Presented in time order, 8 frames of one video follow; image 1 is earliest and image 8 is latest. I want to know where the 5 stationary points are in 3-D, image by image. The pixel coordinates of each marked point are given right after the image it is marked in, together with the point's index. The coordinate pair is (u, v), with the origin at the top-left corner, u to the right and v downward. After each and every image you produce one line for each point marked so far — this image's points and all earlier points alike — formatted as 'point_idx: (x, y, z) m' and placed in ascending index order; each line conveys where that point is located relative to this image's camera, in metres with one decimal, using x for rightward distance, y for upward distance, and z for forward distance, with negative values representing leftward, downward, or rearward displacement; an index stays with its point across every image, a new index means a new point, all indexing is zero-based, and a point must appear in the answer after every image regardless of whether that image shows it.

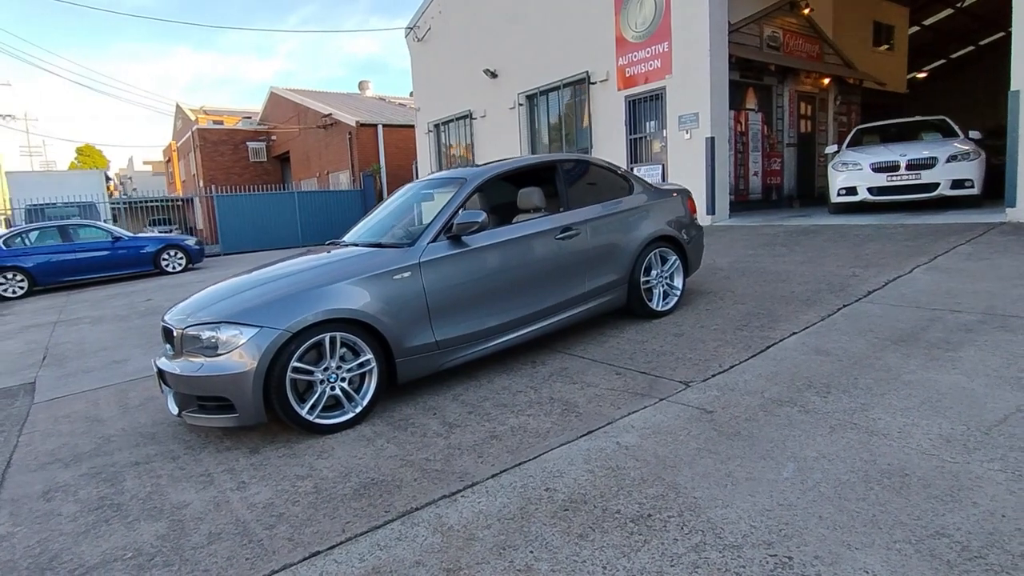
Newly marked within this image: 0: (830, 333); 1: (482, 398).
0: (+2.4, -0.3, +4.4) m
1: (-0.2, -0.8, +4.0) m
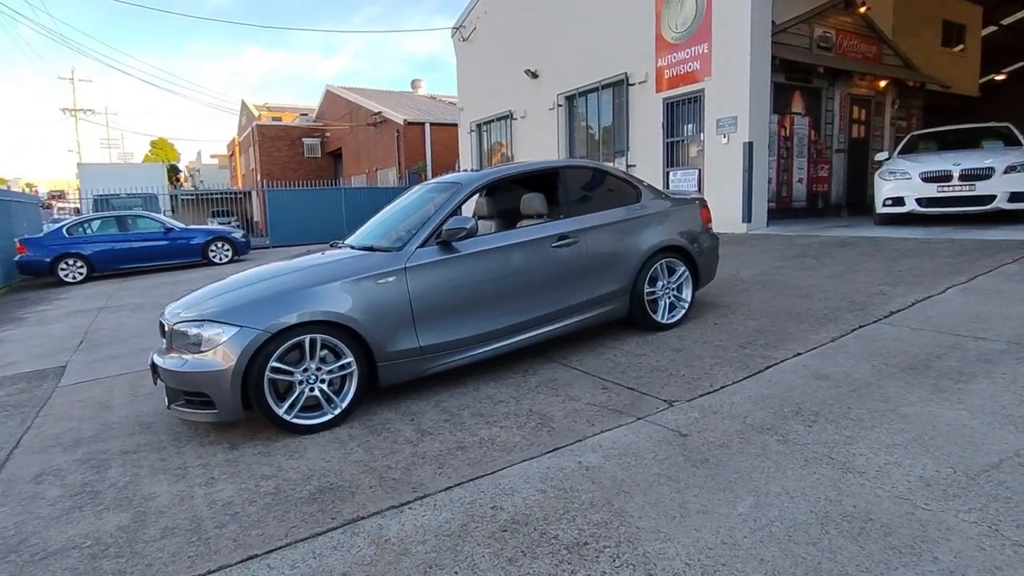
0: (+2.3, -0.5, +4.1) m
1: (-0.3, -0.8, +4.0) m
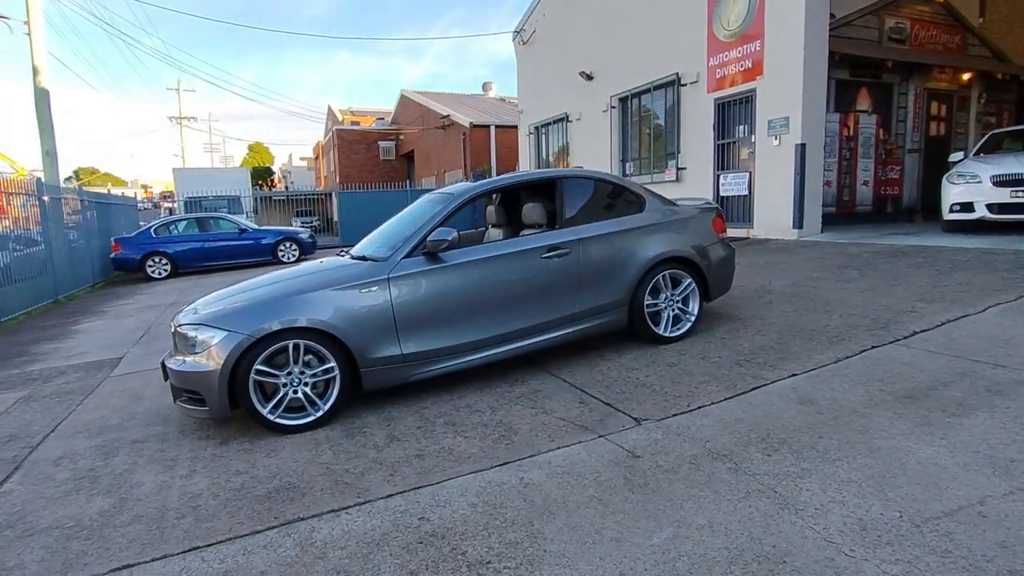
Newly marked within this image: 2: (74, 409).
0: (+2.1, -0.6, +3.9) m
1: (-0.5, -0.9, +4.1) m
2: (-3.8, -1.1, +5.1) m
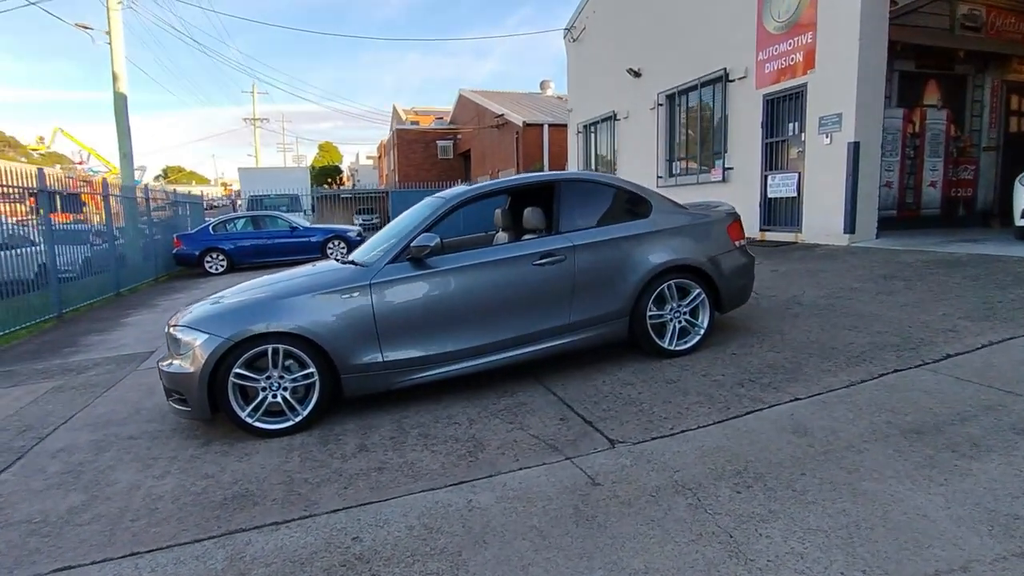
0: (+2.0, -0.7, +3.5) m
1: (-0.7, -0.9, +4.0) m
2: (-3.8, -1.0, +5.3) m
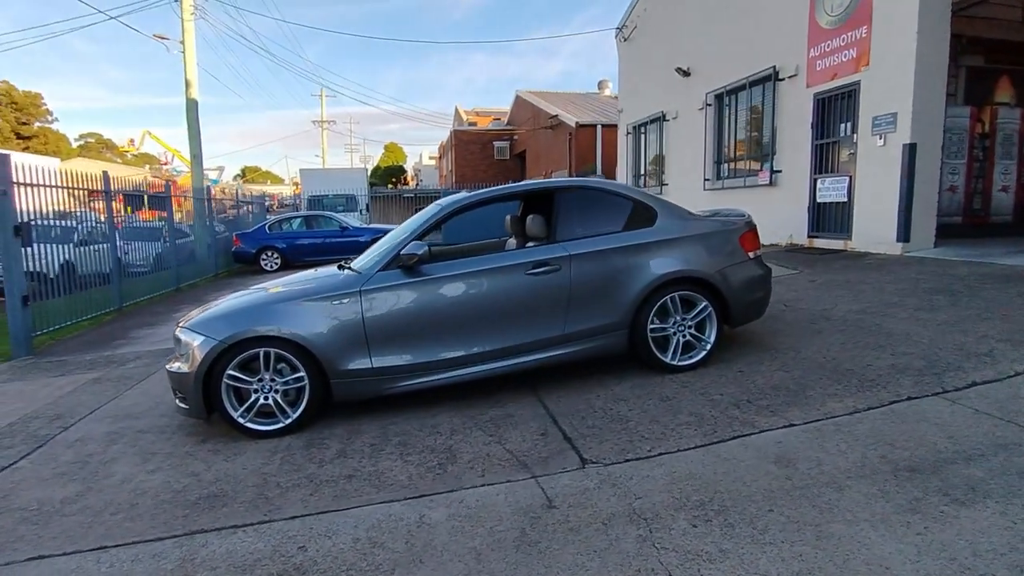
0: (+1.8, -0.8, +3.2) m
1: (-0.8, -1.0, +4.0) m
2: (-3.8, -1.0, +5.7) m
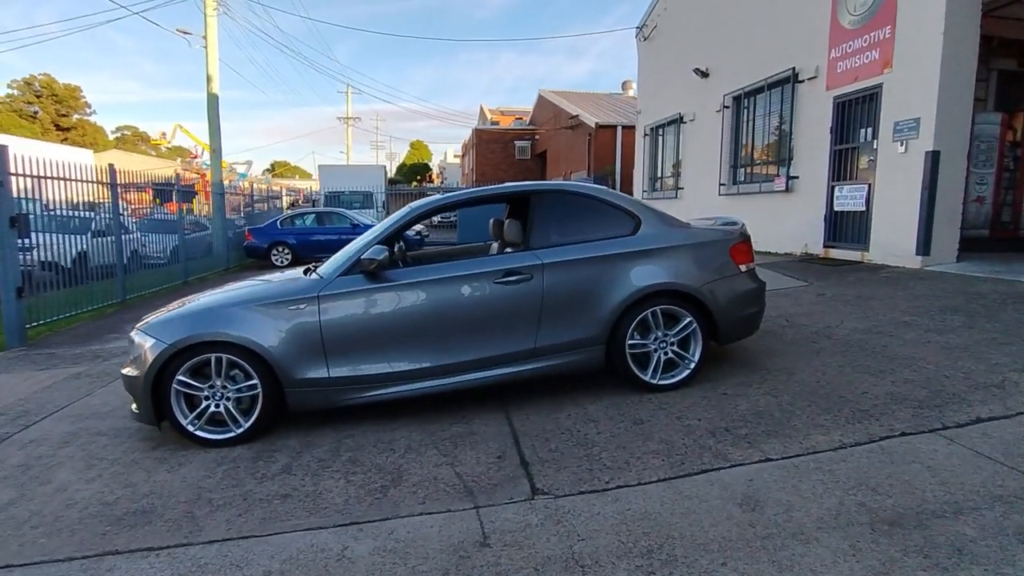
0: (+1.5, -0.9, +2.9) m
1: (-1.0, -1.0, +3.7) m
2: (-4.0, -1.0, +5.6) m
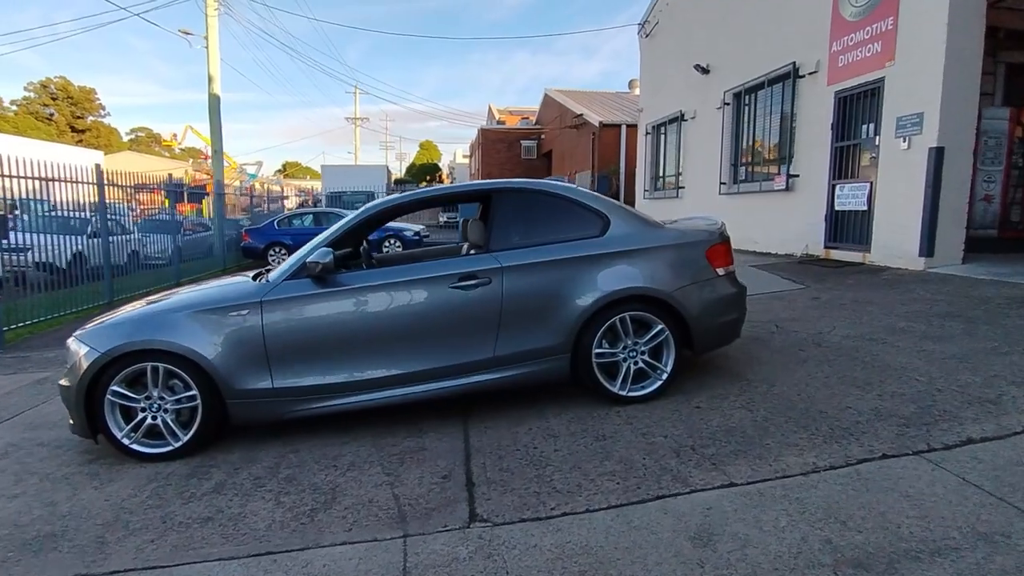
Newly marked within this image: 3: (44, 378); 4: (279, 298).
0: (+1.2, -1.0, +2.6) m
1: (-1.3, -1.1, +3.5) m
2: (-4.2, -1.0, +5.4) m
3: (-4.9, -0.9, +6.1) m
4: (-1.5, -0.1, +3.7) m
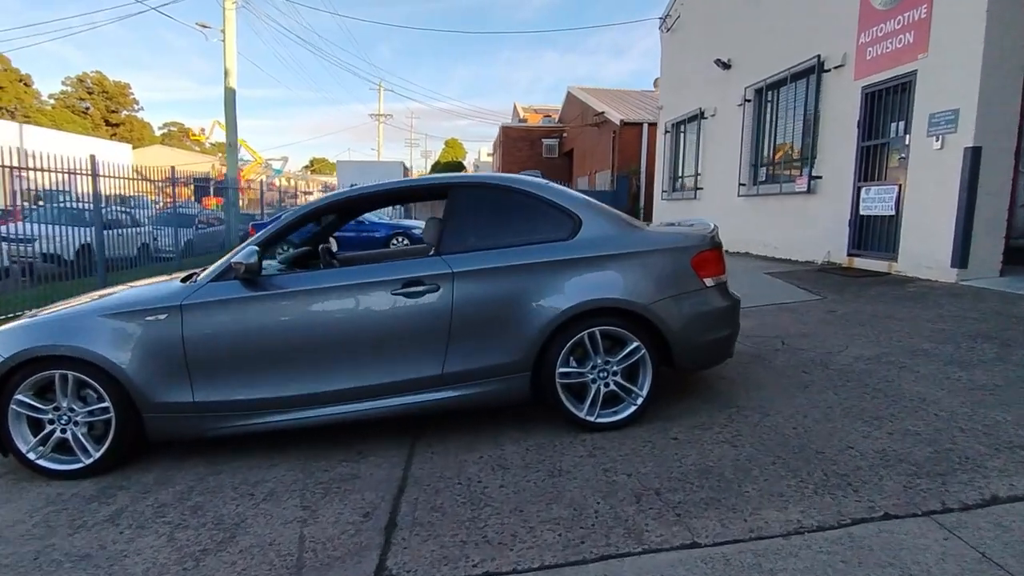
0: (+0.9, -1.0, +2.1) m
1: (-1.6, -1.1, +3.1) m
2: (-4.5, -1.0, +5.1) m
3: (-5.1, -0.9, +5.8) m
4: (-1.7, -0.1, +3.4) m
